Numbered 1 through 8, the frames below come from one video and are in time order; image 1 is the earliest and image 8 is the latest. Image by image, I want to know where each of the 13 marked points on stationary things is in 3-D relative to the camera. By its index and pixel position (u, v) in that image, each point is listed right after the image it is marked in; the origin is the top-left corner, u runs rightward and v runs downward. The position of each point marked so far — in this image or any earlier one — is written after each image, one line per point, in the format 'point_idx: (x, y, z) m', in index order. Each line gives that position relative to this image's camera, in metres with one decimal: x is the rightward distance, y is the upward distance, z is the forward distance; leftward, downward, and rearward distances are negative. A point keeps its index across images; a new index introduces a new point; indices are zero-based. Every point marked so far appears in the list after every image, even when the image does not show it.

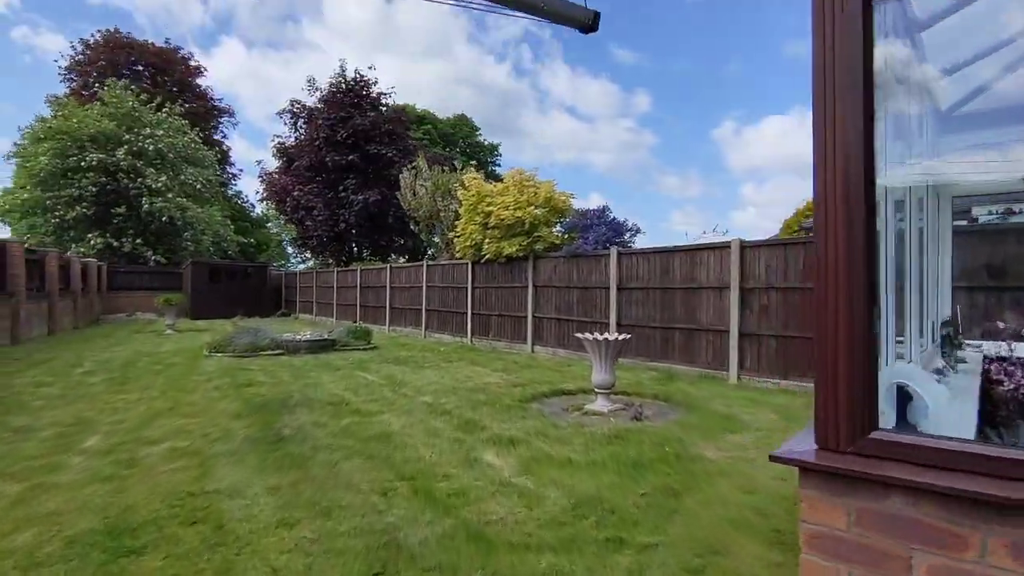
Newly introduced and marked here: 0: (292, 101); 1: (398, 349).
0: (-7.5, +6.4, +19.9) m
1: (-2.1, -1.1, +10.6) m
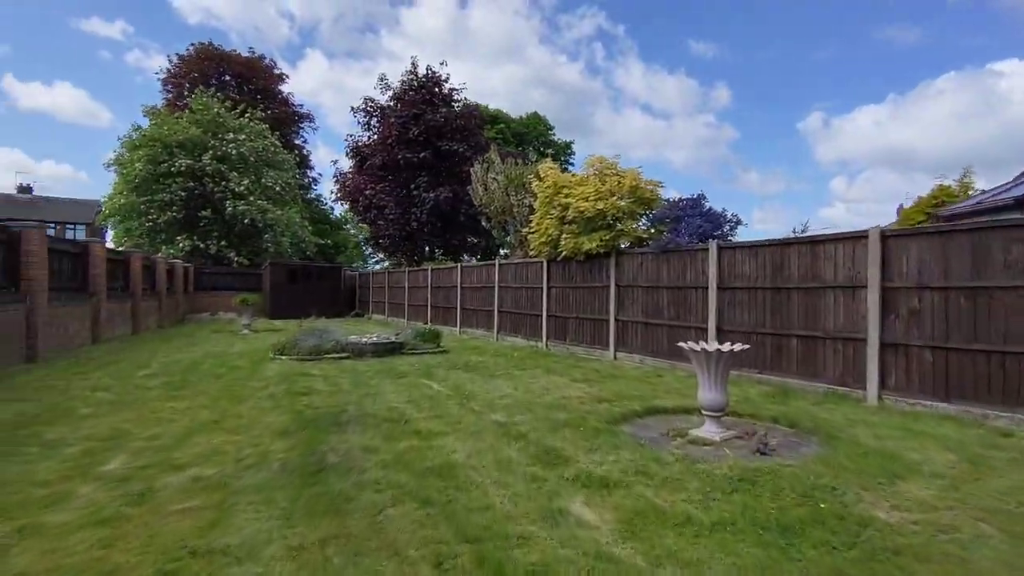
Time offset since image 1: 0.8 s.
0: (-4.9, +6.4, +19.8) m
1: (-0.7, -1.1, +9.8) m
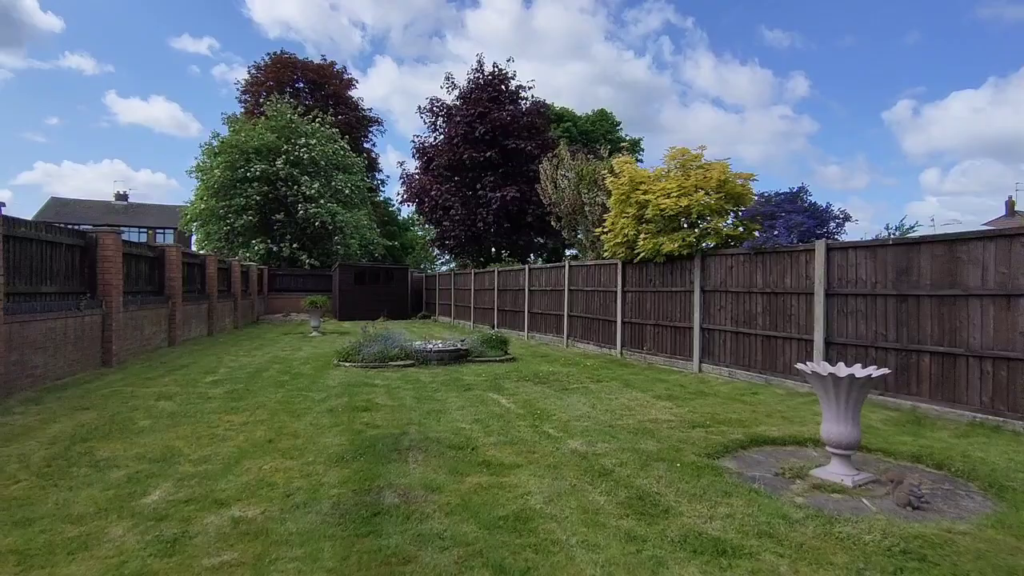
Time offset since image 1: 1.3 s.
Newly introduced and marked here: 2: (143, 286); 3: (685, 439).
0: (-2.7, +6.3, +19.6) m
1: (+0.4, -1.2, +9.3) m
2: (-6.2, 0.0, +9.8) m
3: (+1.3, -1.2, +4.5) m
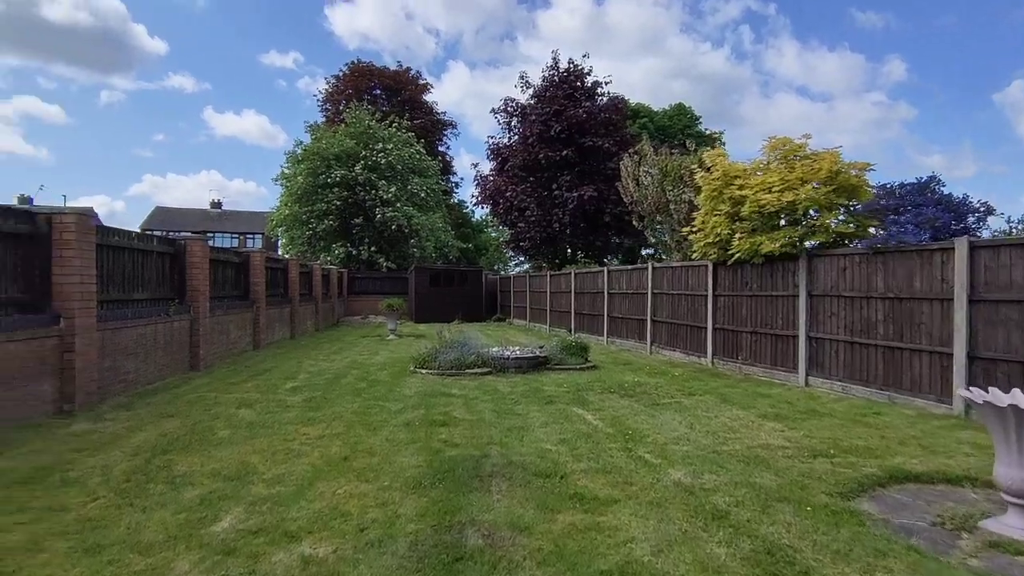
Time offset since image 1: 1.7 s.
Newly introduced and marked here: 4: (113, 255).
0: (-0.2, +6.3, +19.3) m
1: (+1.6, -1.3, +8.7) m
2: (-4.9, -0.1, +10.1) m
3: (+2.0, -1.2, +3.8) m
4: (-4.4, +0.4, +6.4) m
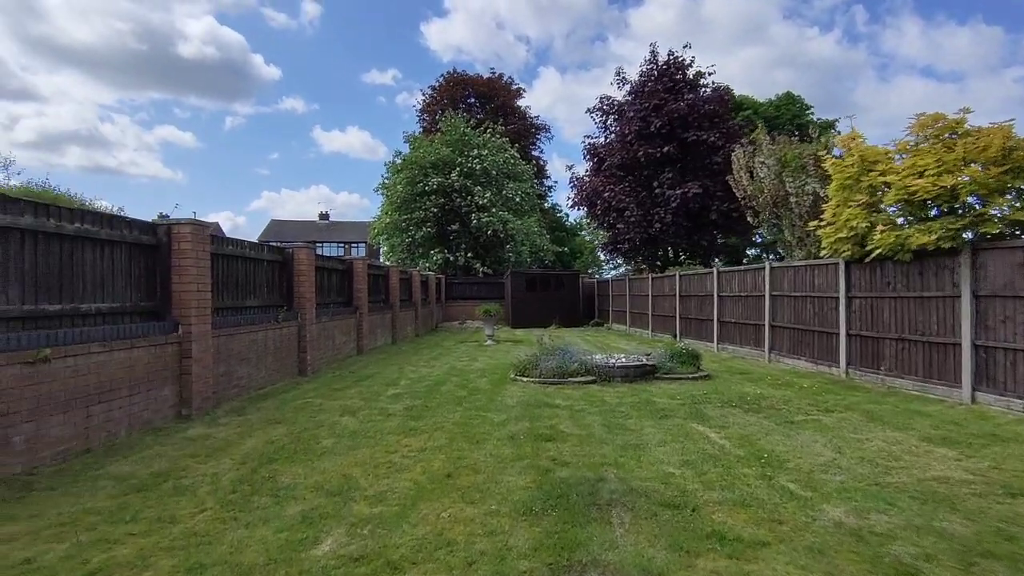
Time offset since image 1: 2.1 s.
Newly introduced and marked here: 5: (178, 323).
0: (+2.9, +6.2, +18.8) m
1: (+3.1, -1.3, +7.9) m
2: (-3.1, -0.2, +10.3) m
3: (+2.6, -1.2, +3.1) m
4: (-3.2, +0.3, +6.6) m
5: (-3.2, -0.3, +5.5) m
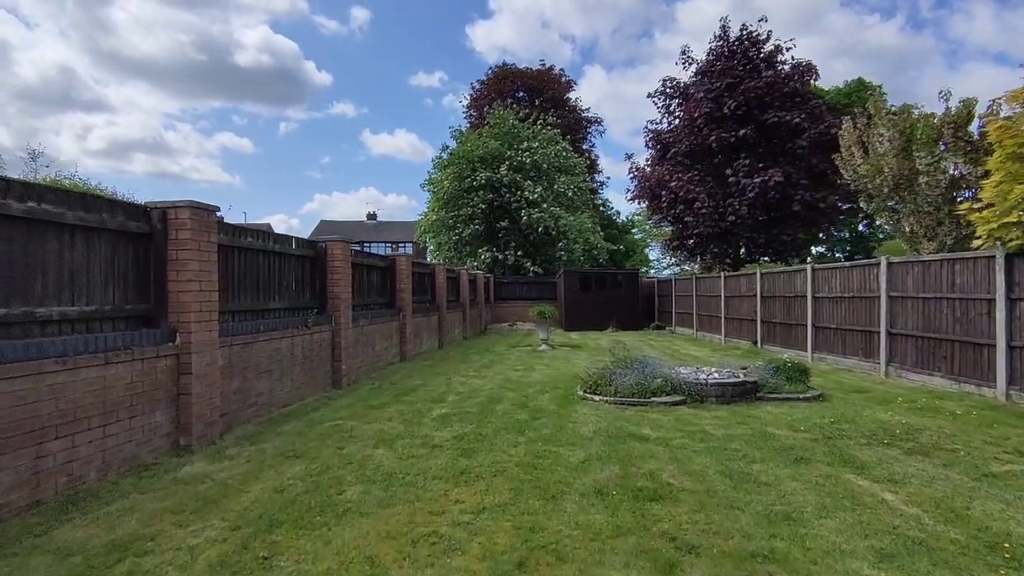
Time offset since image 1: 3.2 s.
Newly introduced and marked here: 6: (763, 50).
0: (+4.5, +6.2, +17.2) m
1: (+3.9, -1.3, +6.3) m
2: (-2.2, -0.2, +9.2) m
3: (+3.0, -1.2, +1.5) m
4: (-2.6, +0.3, +5.5) m
5: (-2.6, -0.3, +4.5) m
6: (+6.7, +6.4, +15.5) m
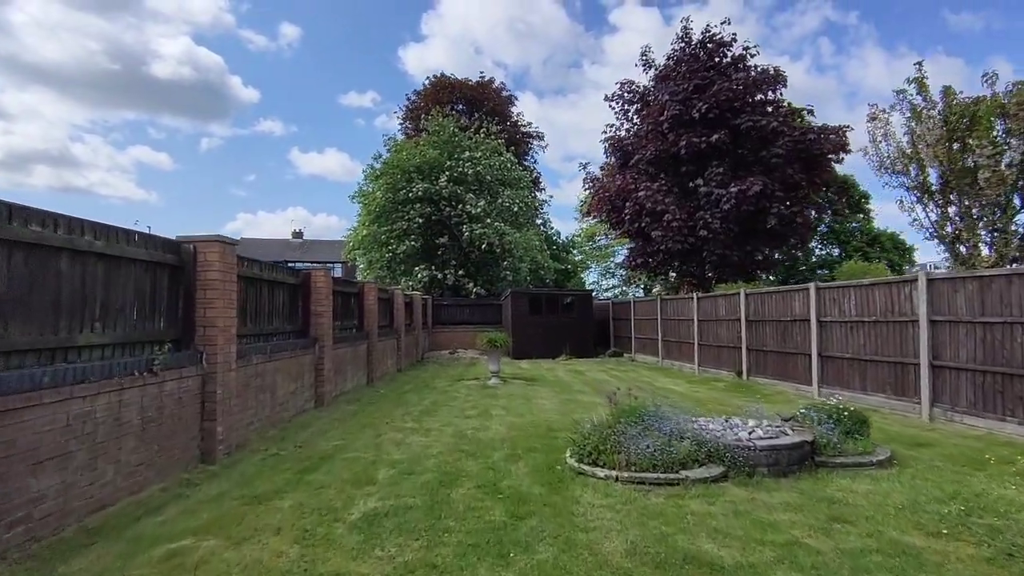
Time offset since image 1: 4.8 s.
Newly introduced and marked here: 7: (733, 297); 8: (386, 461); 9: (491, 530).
0: (+3.0, +5.5, +15.7) m
1: (+3.6, -1.5, +4.6) m
2: (-2.7, -0.4, +6.8) m
3: (+3.3, -1.2, -0.2) m
4: (-2.7, +0.2, +3.1) m
5: (-2.6, -0.4, +2.0) m
6: (+5.3, +5.8, +14.4) m
7: (+4.2, -0.2, +11.1) m
8: (-1.1, -1.5, +5.1) m
9: (-0.1, -1.4, +3.5) m
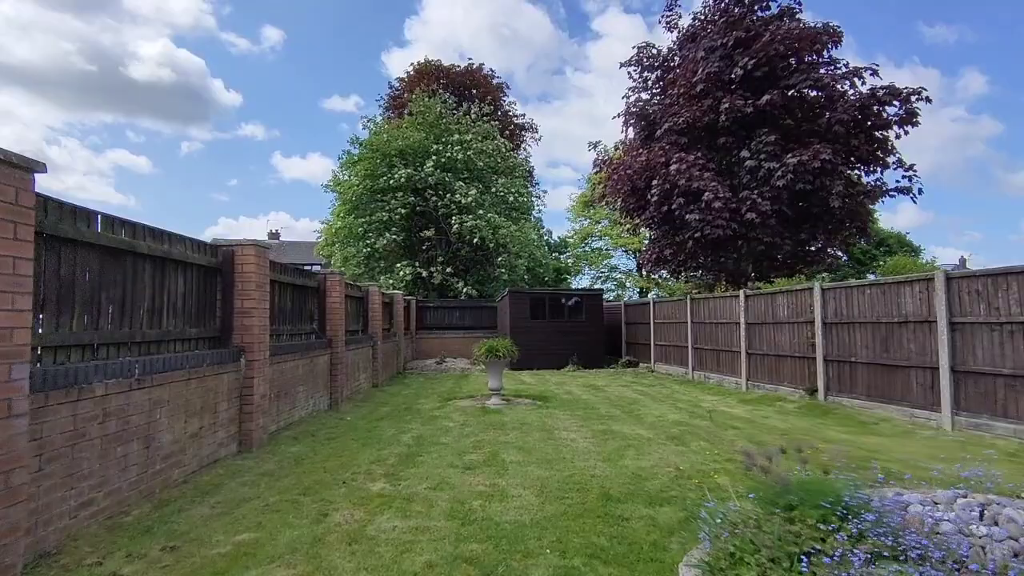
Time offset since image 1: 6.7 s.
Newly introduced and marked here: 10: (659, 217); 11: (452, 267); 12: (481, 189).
0: (+3.0, +5.6, +13.4) m
1: (+3.9, -1.3, +2.2) m
2: (-2.5, -0.3, +4.2) m
3: (+3.7, -1.0, -2.7) m
4: (-2.4, +0.3, +0.6) m
5: (-2.3, -0.2, -0.5) m
6: (+5.3, +5.9, +12.1) m
7: (+4.3, -0.1, +8.7) m
8: (-0.8, -1.3, +2.6) m
9: (+0.2, -1.2, +0.9) m
10: (+2.9, +1.5, +11.7) m
11: (-2.0, +0.7, +19.3) m
12: (-1.0, +3.3, +19.3) m
